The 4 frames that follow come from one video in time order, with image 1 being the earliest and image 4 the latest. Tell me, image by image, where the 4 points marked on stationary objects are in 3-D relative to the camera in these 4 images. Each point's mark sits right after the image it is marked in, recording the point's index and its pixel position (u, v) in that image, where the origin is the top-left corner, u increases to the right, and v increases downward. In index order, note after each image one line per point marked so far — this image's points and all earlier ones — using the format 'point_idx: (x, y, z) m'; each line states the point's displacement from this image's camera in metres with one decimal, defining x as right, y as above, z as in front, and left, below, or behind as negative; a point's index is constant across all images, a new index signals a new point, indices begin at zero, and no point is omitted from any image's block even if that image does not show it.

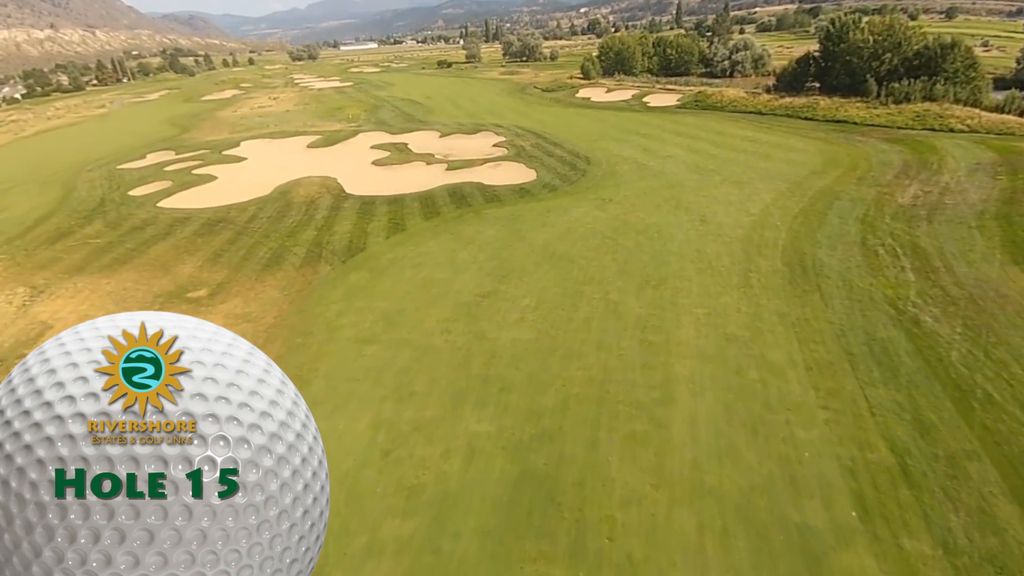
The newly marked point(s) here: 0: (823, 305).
0: (+9.4, -0.6, +15.2) m
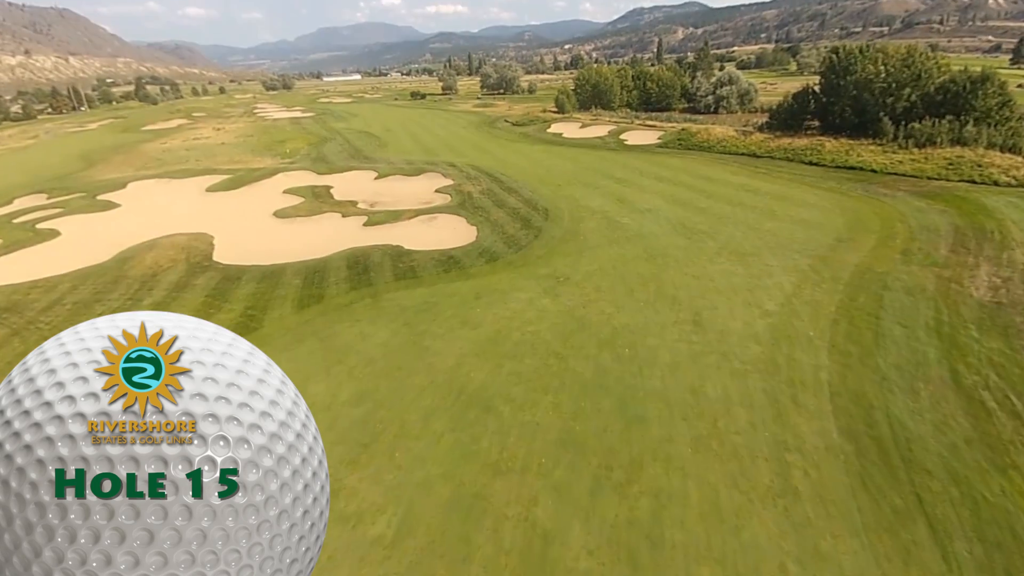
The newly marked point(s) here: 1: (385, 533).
0: (+6.6, -4.3, +7.7) m
1: (-2.2, -4.2, +8.8) m
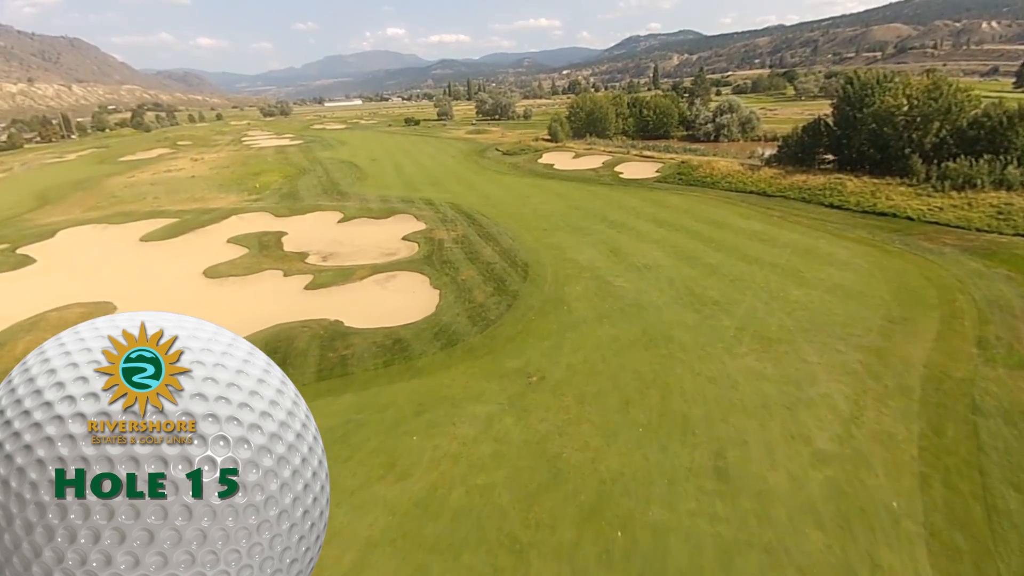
0: (+5.4, -6.8, +2.8) m
1: (-3.4, -6.8, +4.0) m
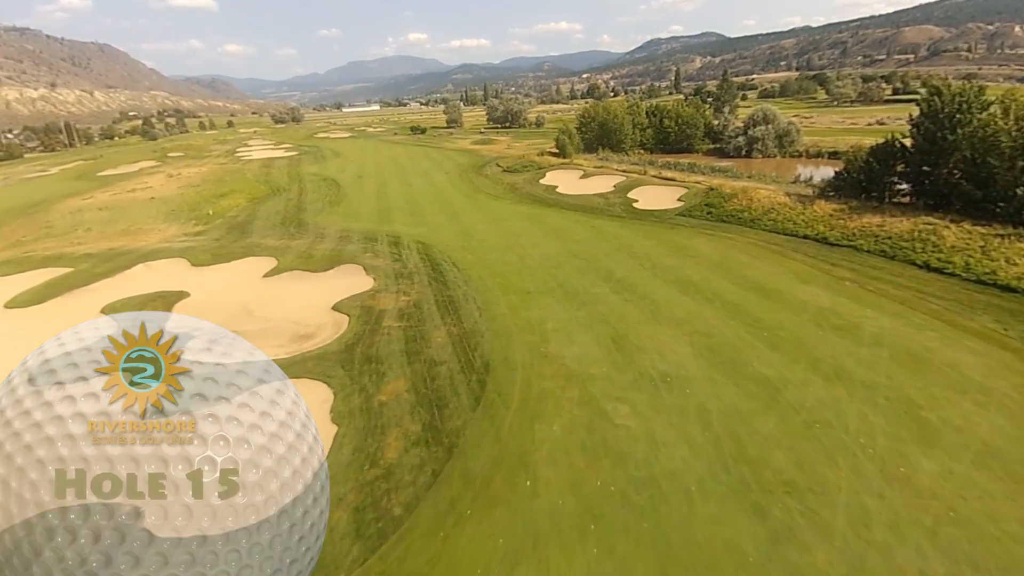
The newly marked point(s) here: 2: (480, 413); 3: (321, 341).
0: (+3.0, -10.5, -5.5) m
1: (-5.7, -10.5, -4.1) m
2: (-1.0, -3.7, +14.3) m
3: (-7.4, -2.0, +19.6) m
